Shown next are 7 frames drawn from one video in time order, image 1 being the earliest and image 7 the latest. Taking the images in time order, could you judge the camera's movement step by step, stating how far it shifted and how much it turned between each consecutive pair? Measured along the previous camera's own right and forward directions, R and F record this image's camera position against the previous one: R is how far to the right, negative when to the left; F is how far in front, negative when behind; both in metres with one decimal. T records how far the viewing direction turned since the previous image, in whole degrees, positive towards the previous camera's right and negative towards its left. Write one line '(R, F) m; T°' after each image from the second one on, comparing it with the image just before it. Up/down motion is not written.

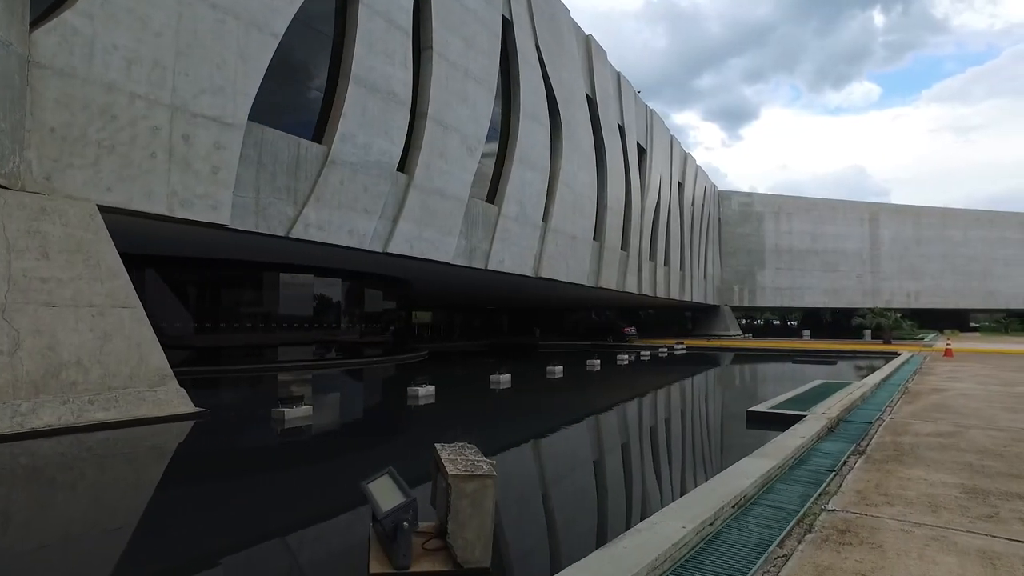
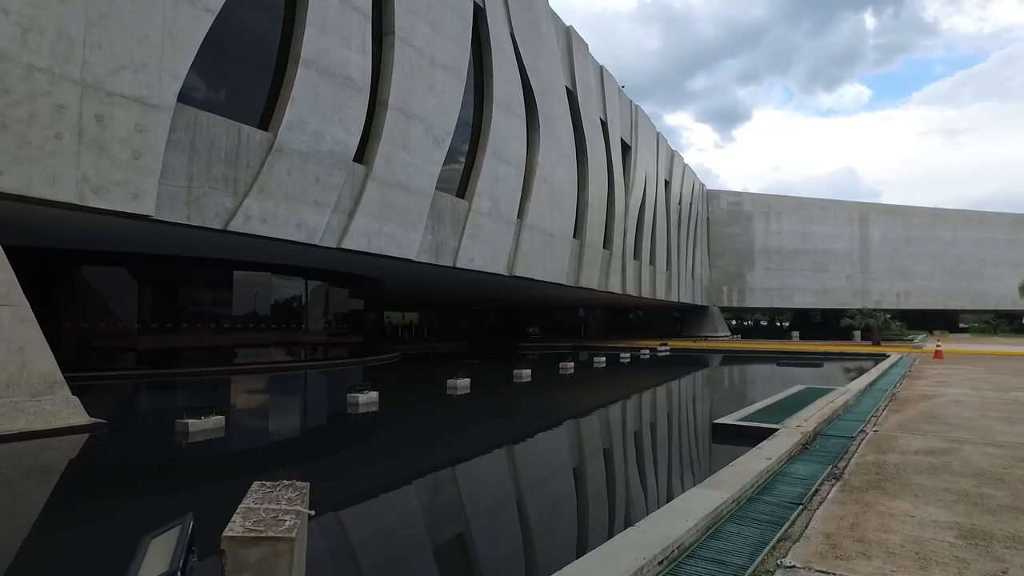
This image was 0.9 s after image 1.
(+0.3, +0.6) m; +1°
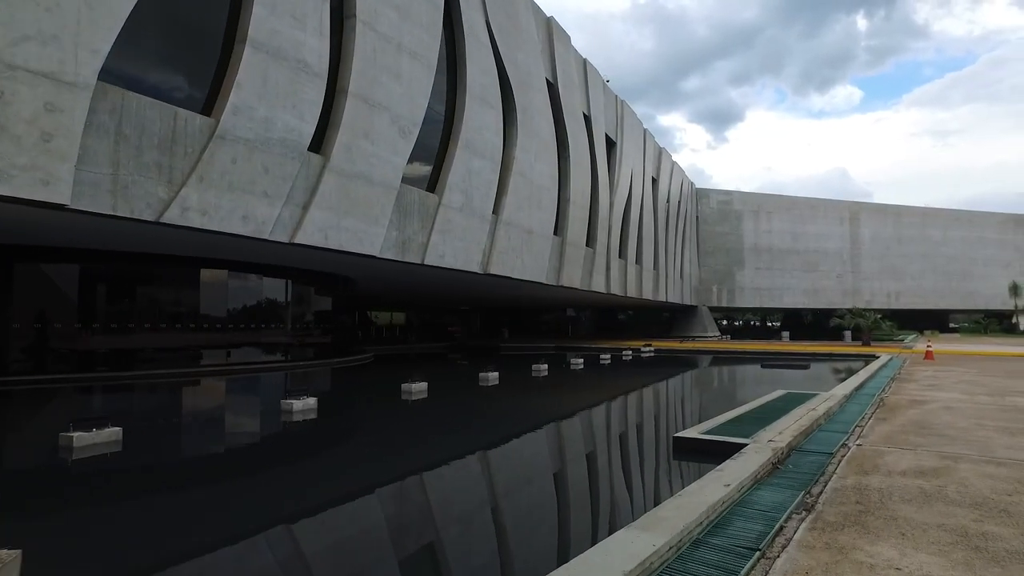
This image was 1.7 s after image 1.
(+0.3, +0.6) m; +1°
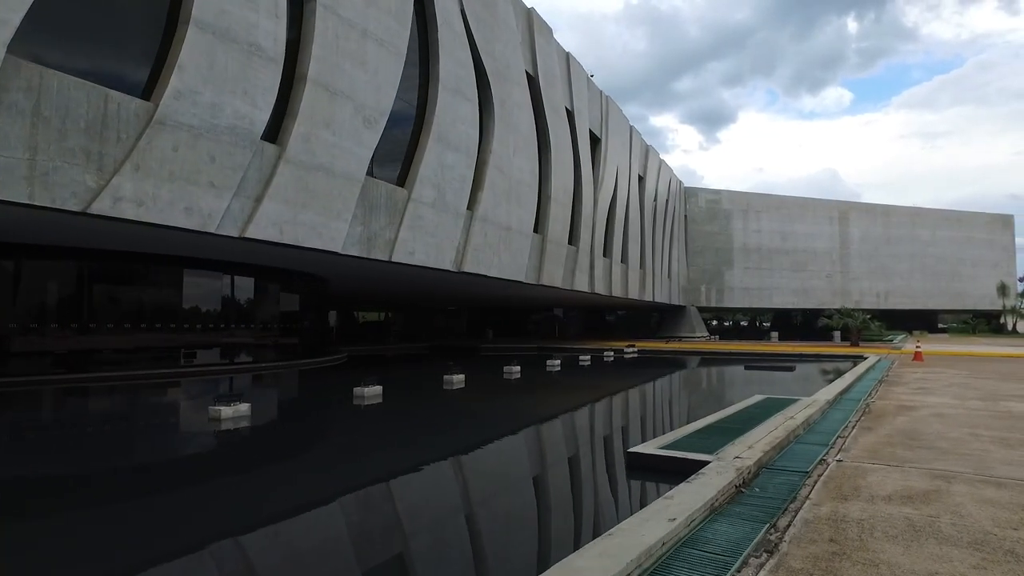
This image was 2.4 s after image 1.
(+0.3, +0.5) m; +1°
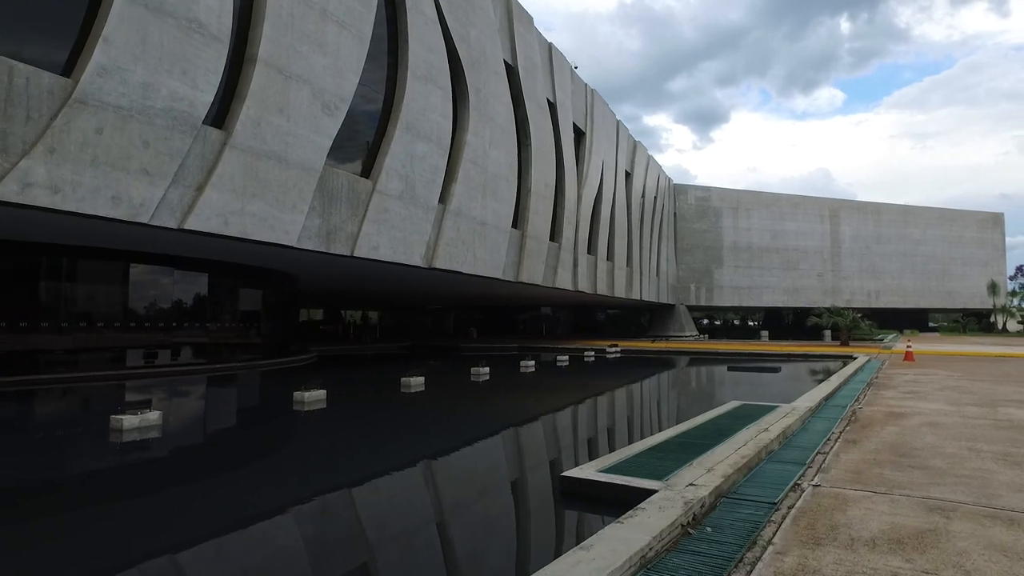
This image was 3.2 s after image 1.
(+0.3, +0.6) m; +1°
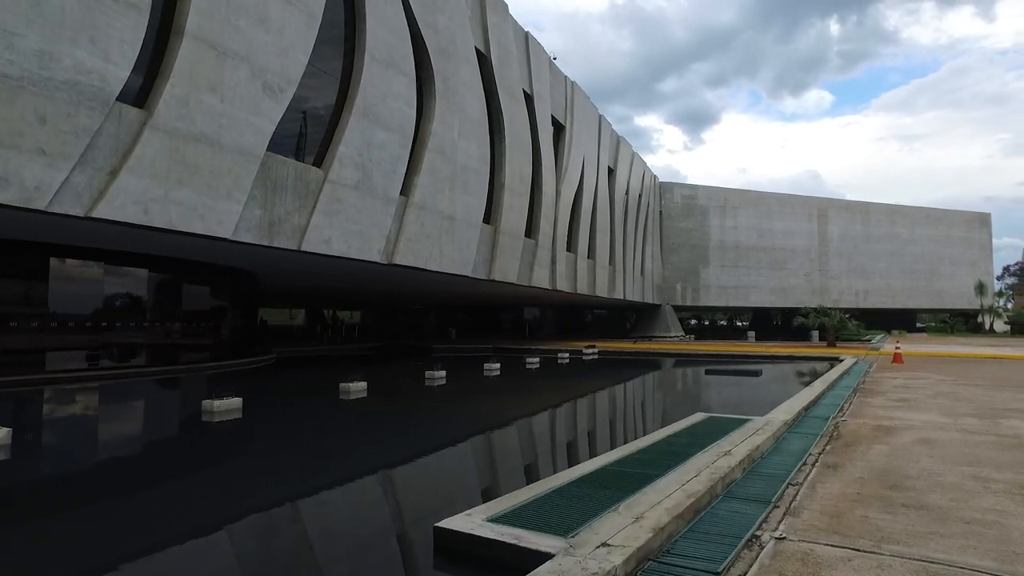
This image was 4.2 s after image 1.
(+0.4, +0.8) m; +1°
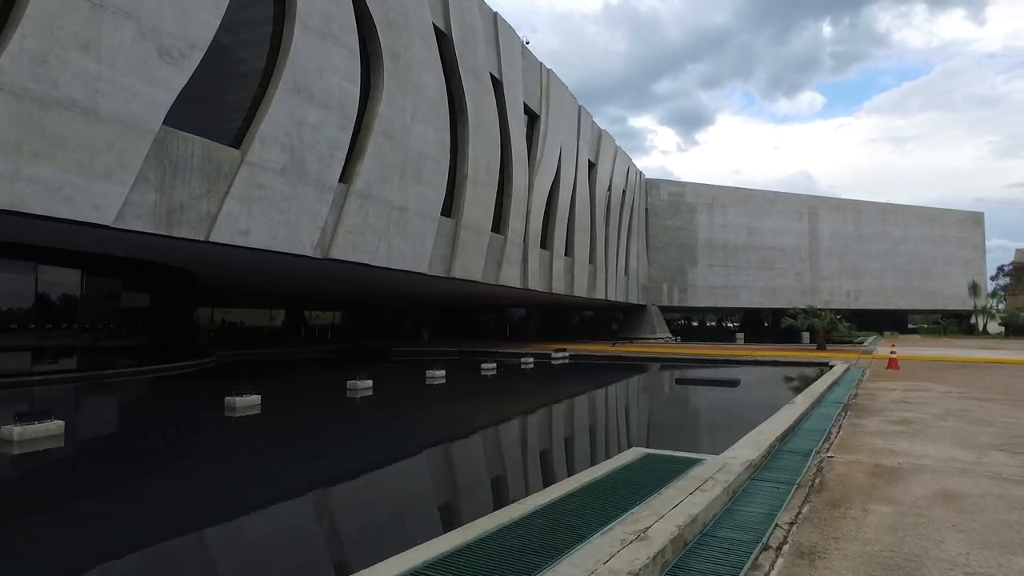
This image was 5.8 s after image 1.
(+0.6, +1.3) m; 0°
